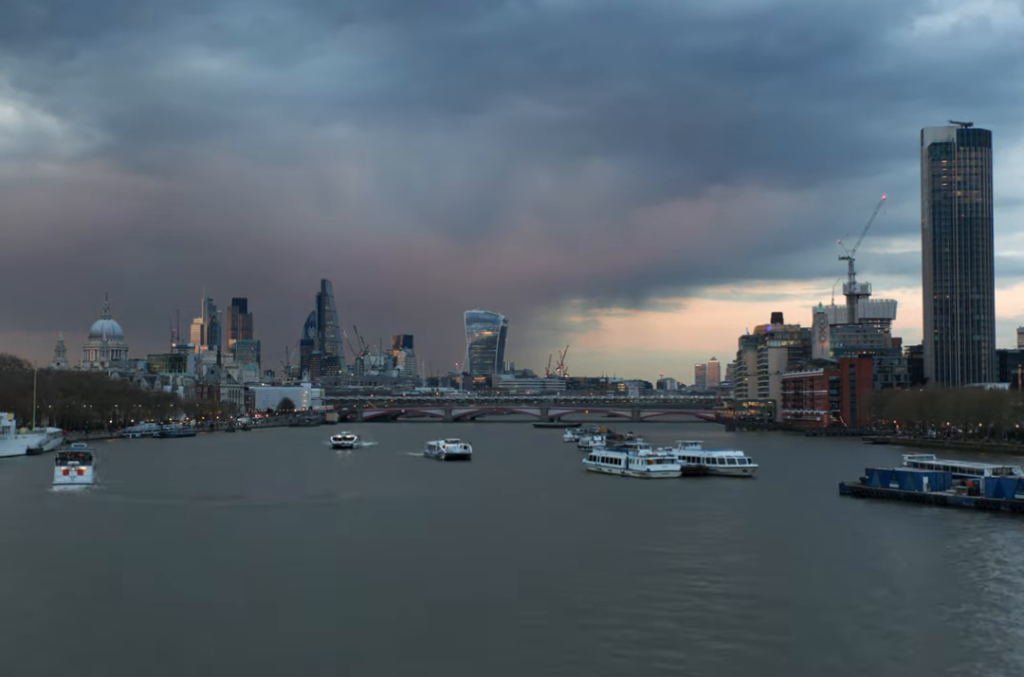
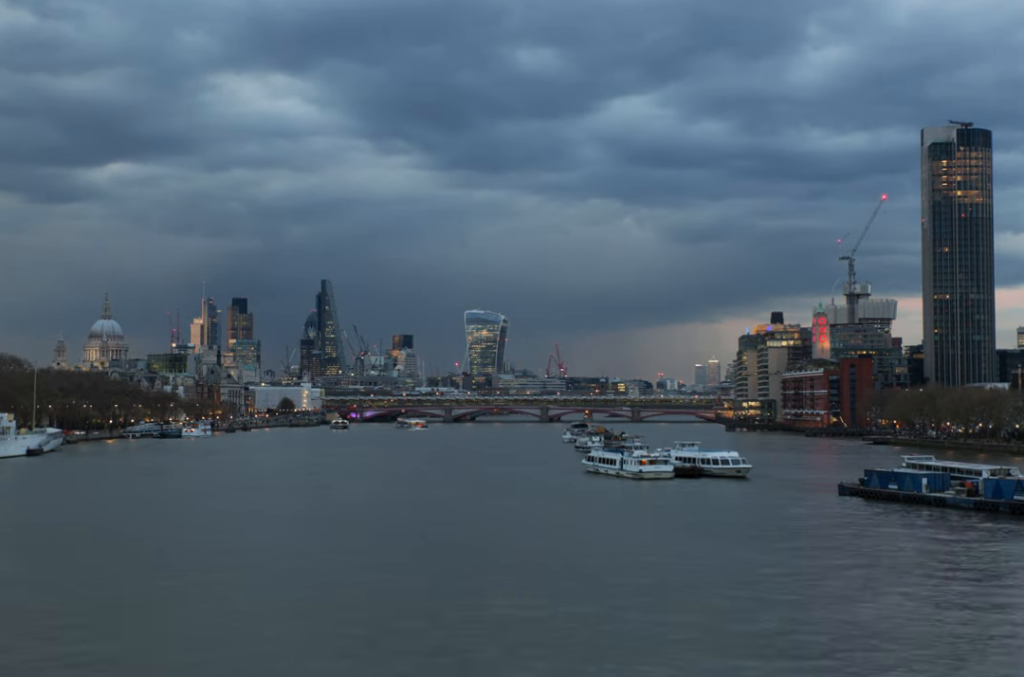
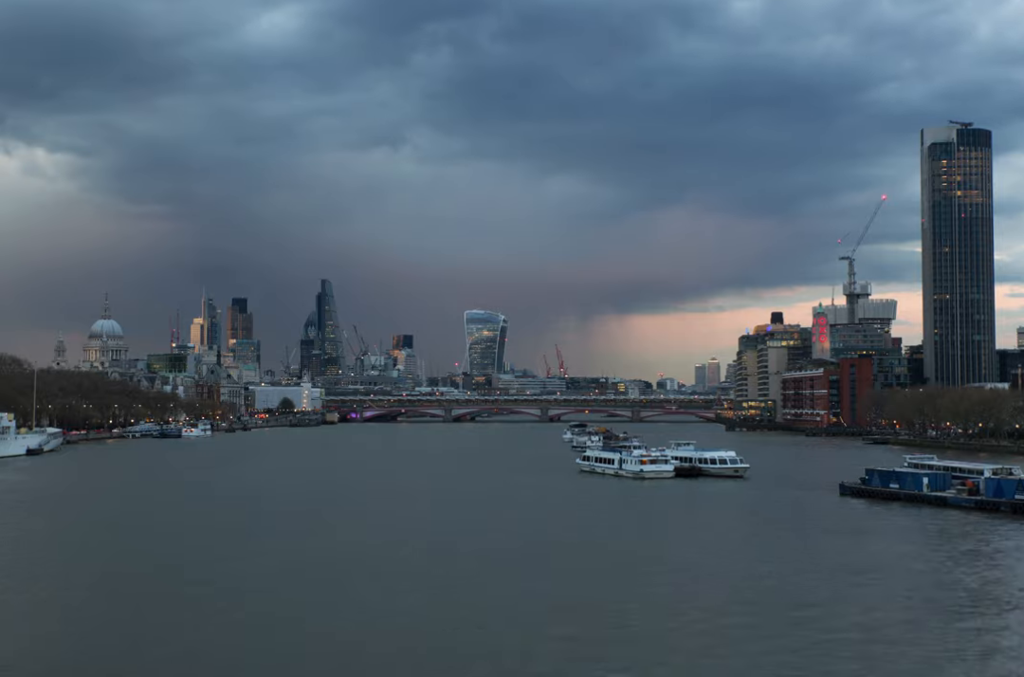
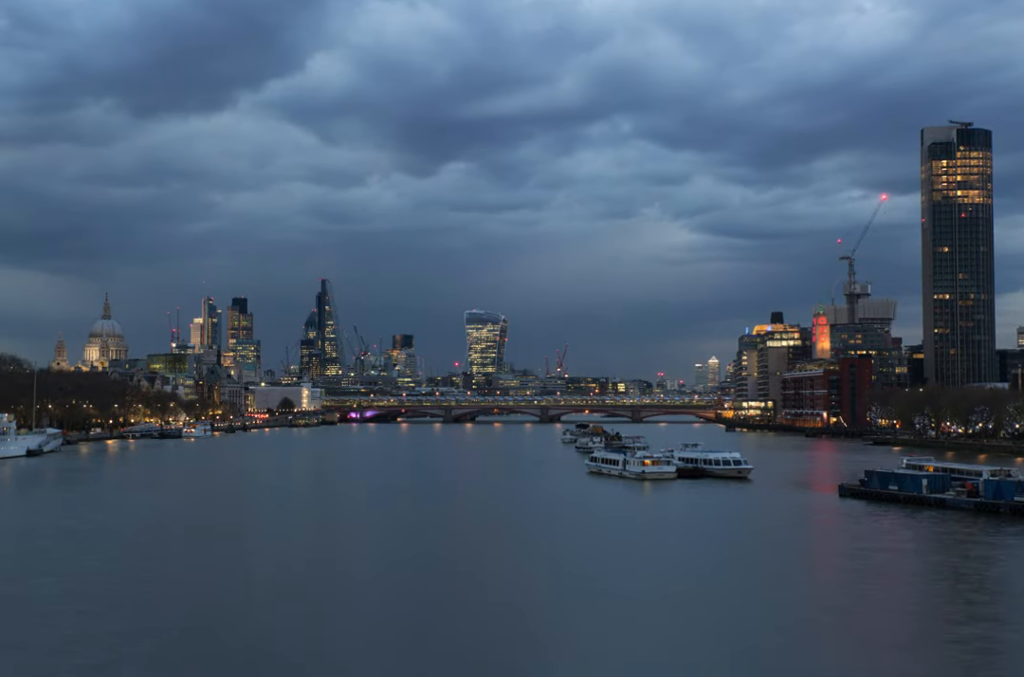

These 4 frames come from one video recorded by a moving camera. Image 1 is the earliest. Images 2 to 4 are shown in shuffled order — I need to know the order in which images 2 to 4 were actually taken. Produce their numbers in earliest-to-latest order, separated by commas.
3, 2, 4
